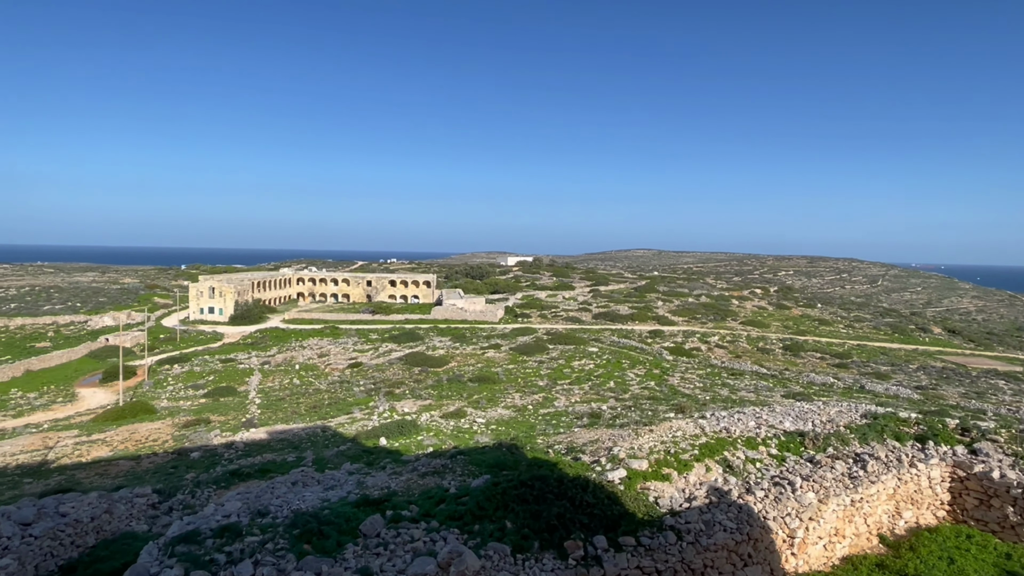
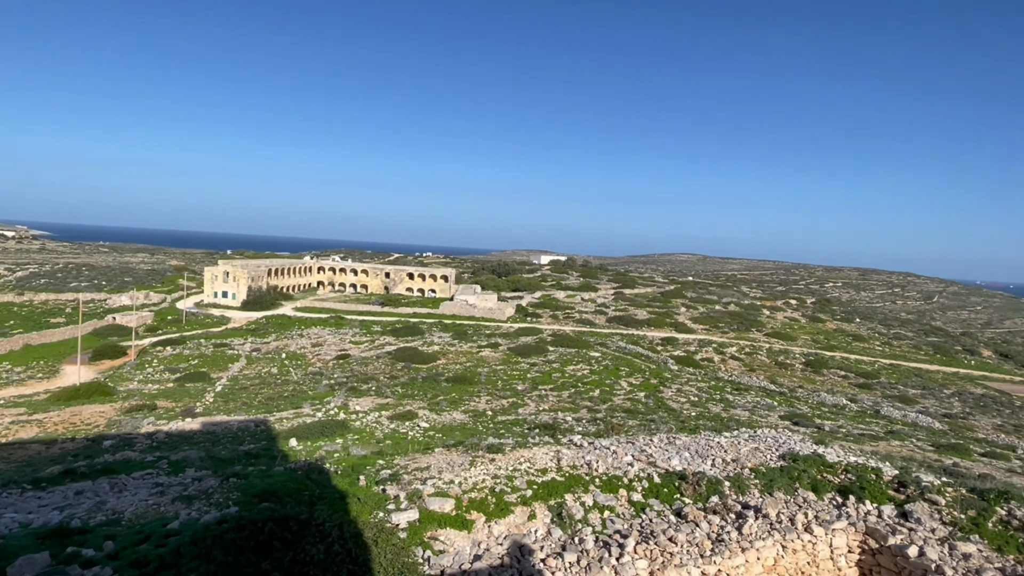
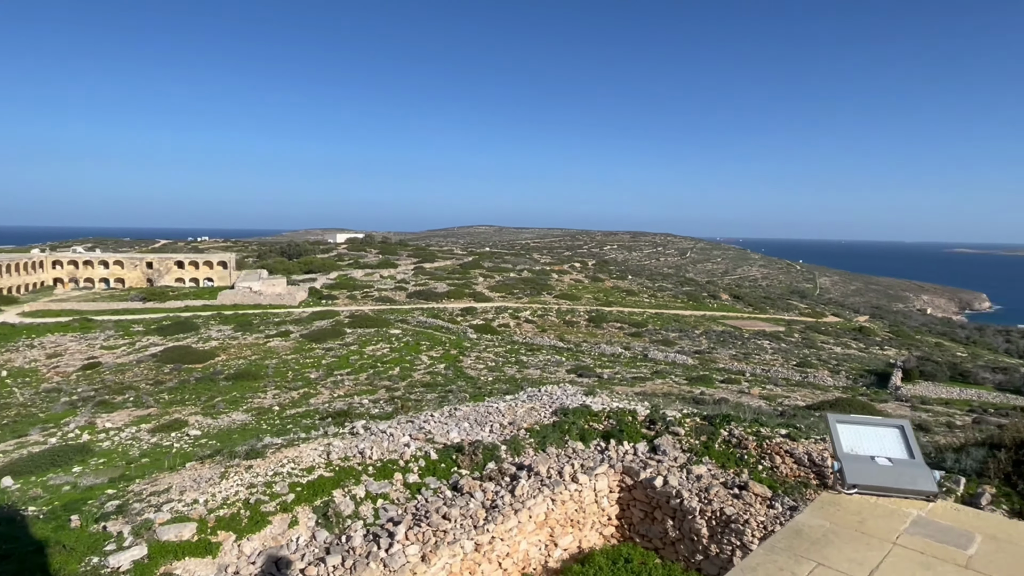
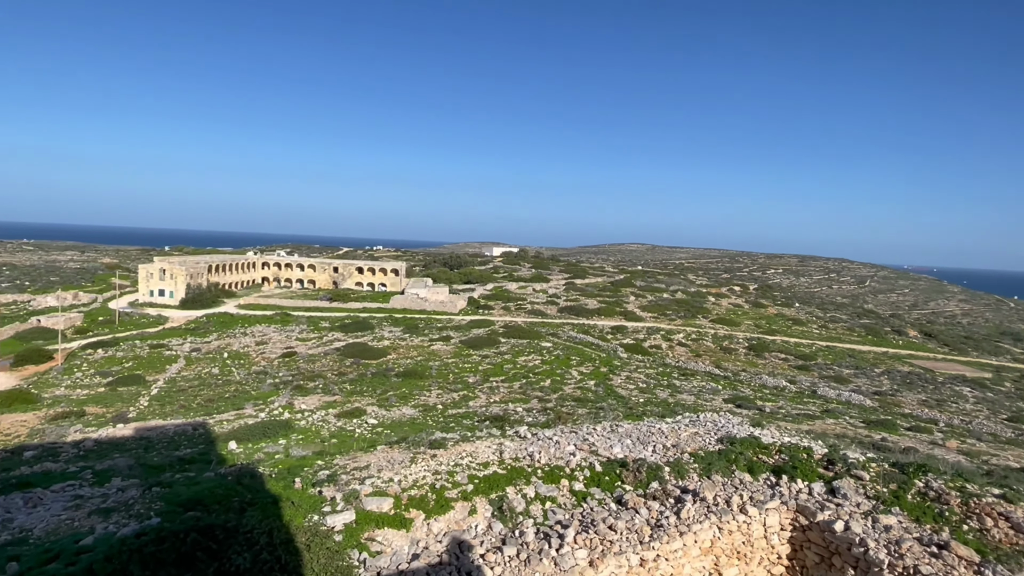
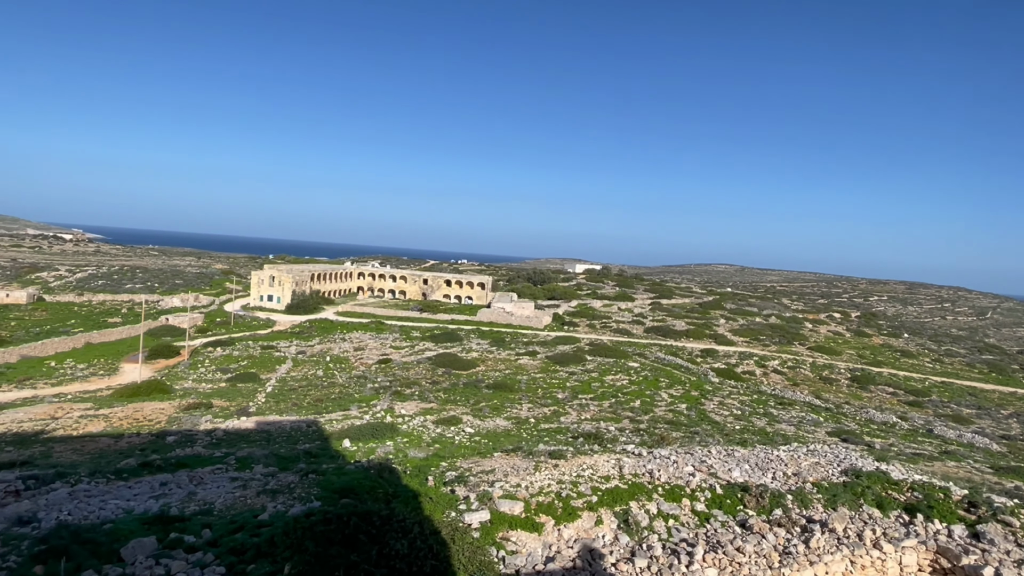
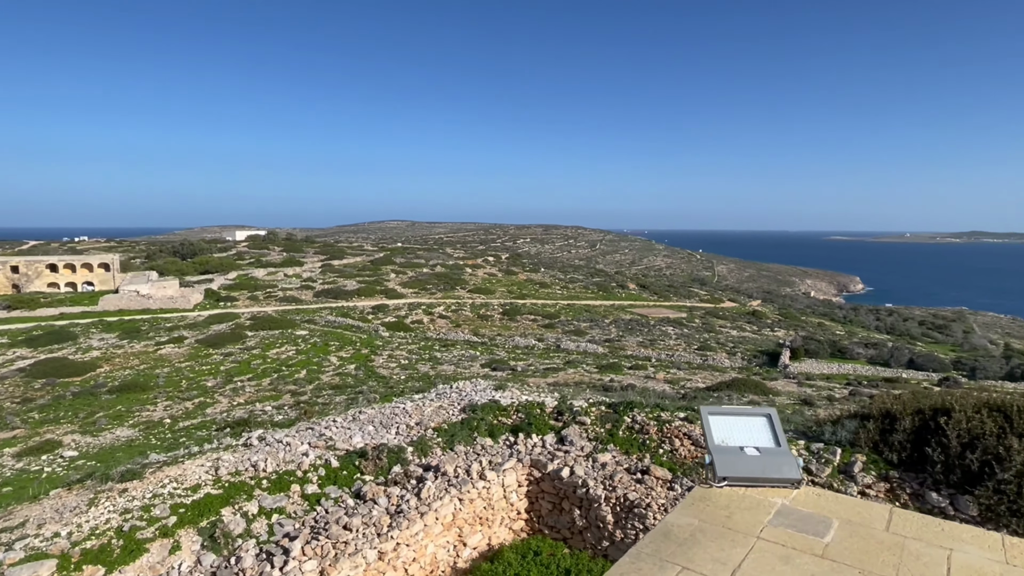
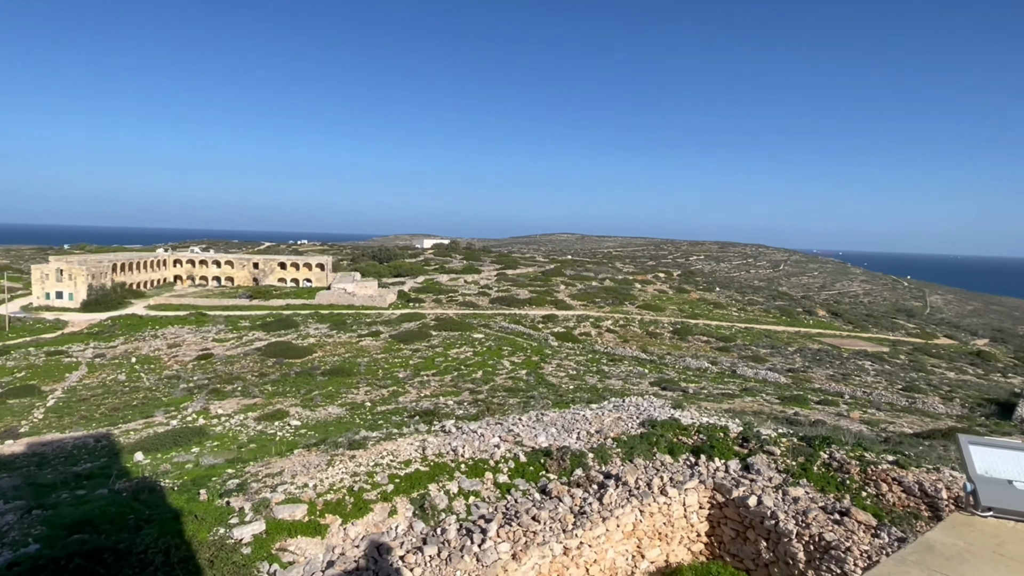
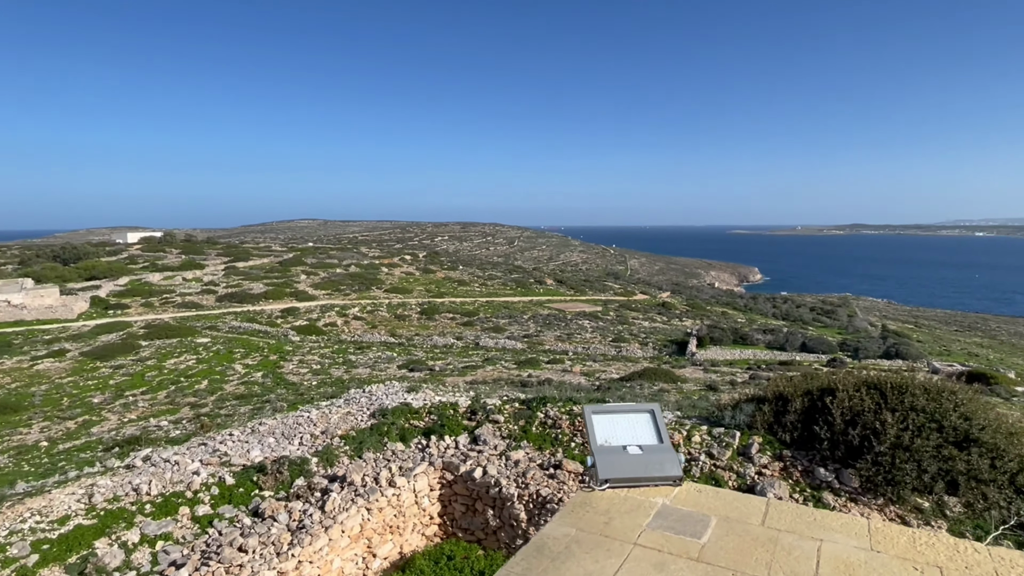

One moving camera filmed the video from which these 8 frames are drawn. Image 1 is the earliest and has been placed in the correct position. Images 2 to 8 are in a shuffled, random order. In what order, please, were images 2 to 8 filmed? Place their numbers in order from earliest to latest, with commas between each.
5, 2, 4, 7, 3, 6, 8
